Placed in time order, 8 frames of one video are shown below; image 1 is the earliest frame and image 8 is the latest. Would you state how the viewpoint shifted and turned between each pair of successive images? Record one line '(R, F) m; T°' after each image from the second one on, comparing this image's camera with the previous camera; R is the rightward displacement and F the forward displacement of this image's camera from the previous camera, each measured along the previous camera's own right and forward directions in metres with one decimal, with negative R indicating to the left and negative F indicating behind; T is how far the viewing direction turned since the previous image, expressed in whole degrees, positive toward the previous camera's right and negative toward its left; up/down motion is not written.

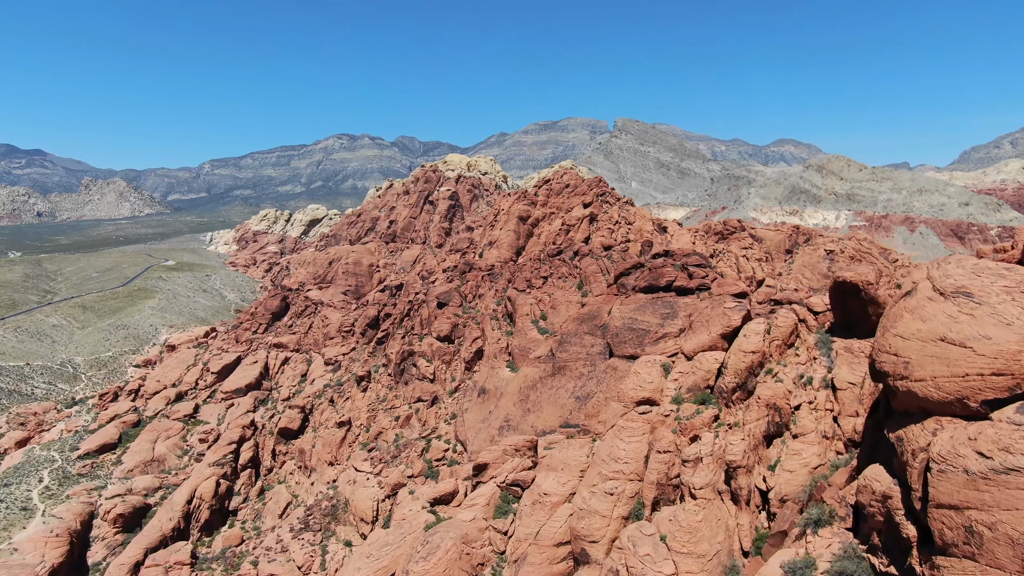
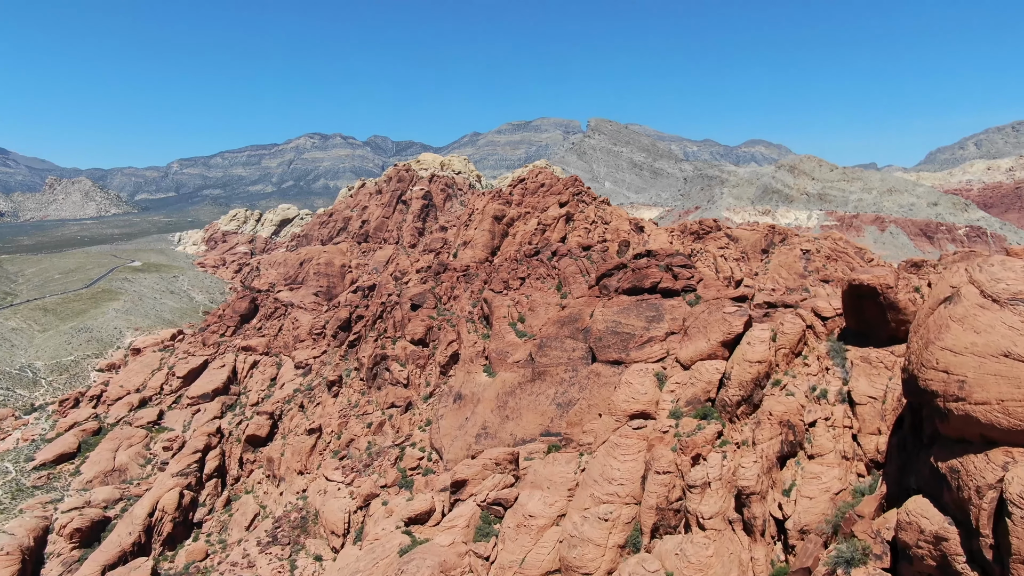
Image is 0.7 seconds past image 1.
(-0.2, +1.4) m; +3°
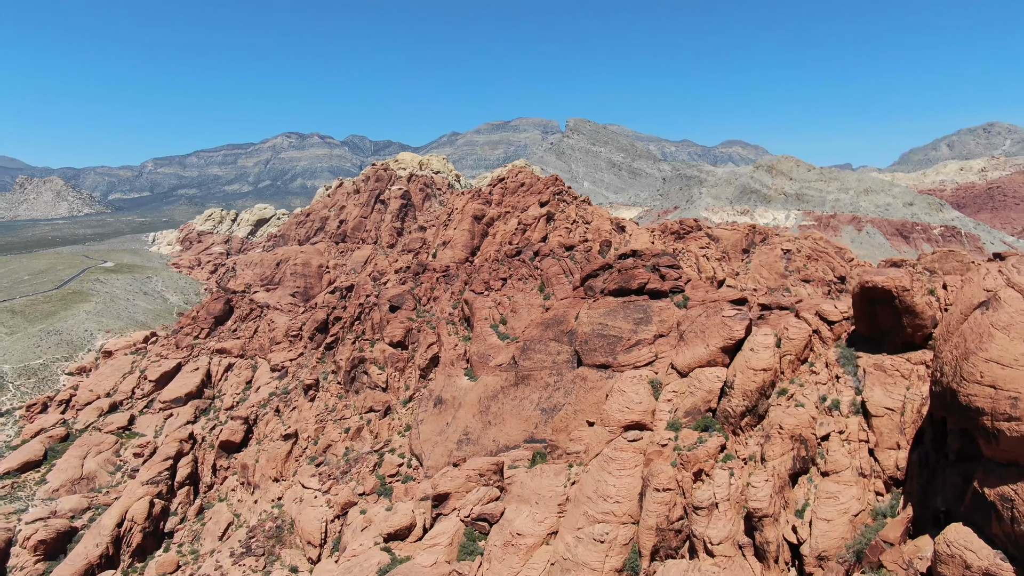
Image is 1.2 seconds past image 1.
(-0.2, +1.0) m; +2°
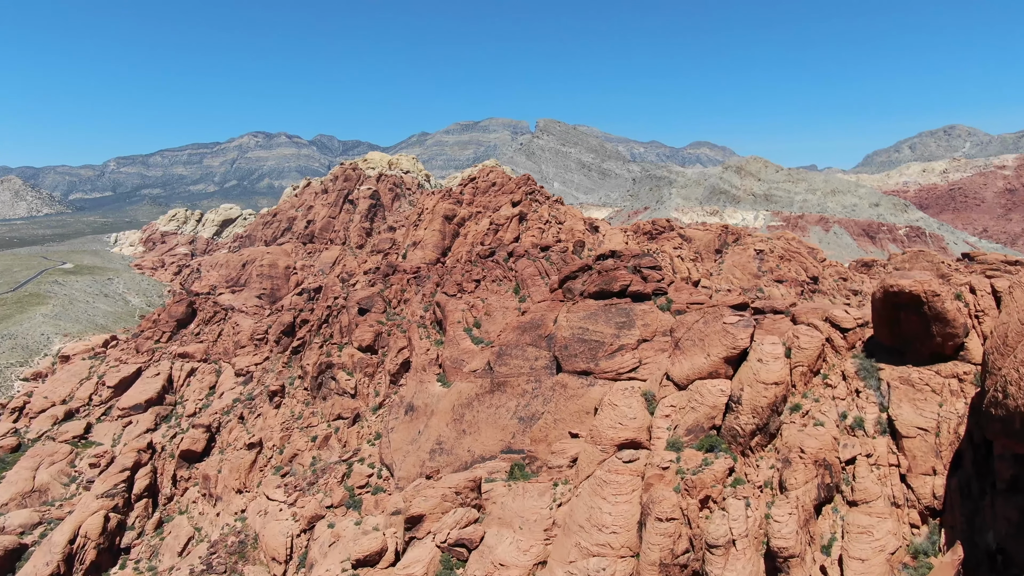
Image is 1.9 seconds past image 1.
(-0.2, +1.3) m; +3°
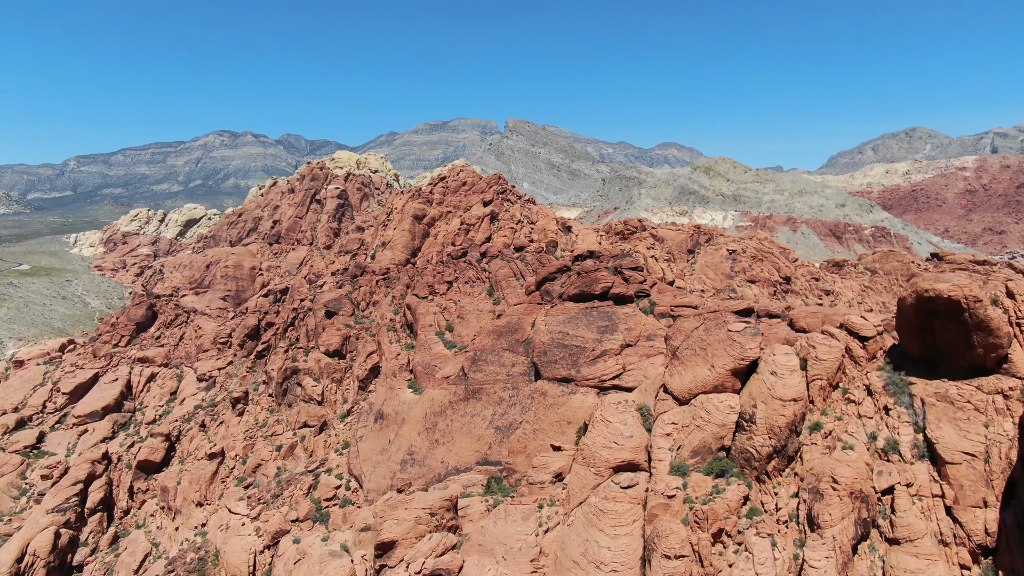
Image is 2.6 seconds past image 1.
(-0.2, +1.3) m; +3°
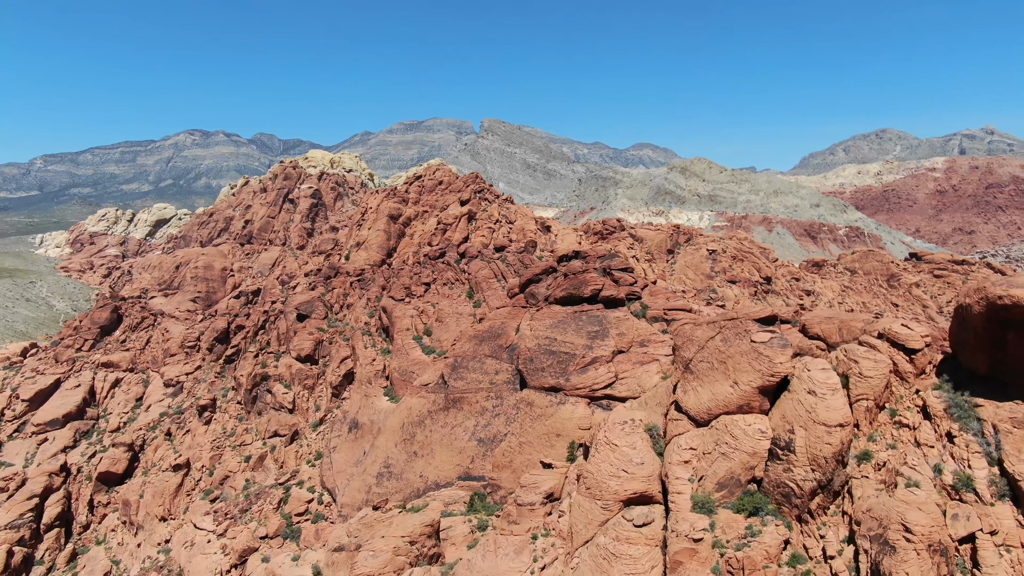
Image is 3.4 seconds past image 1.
(-0.3, +1.5) m; +3°
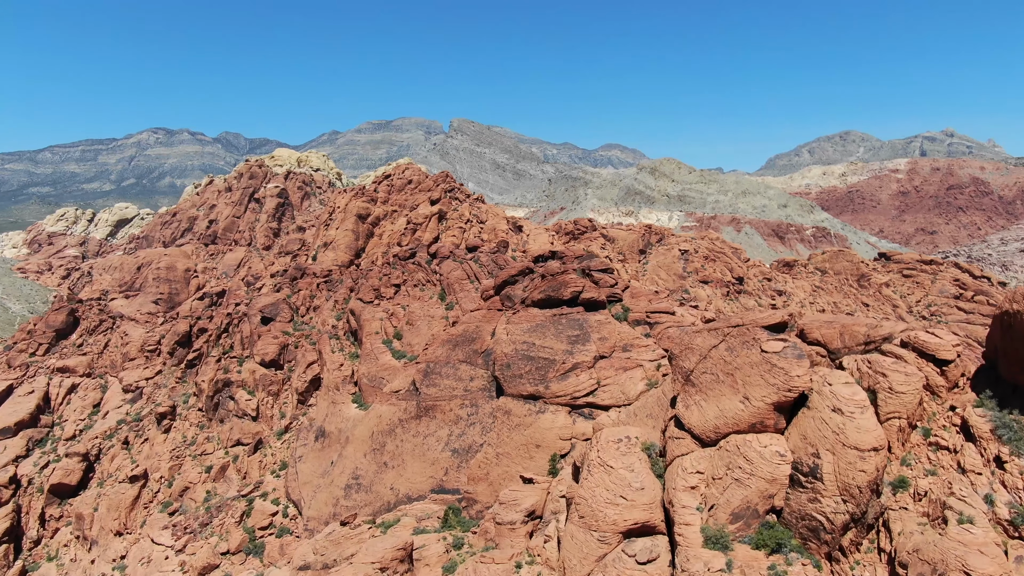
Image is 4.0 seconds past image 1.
(-0.2, +1.2) m; +3°
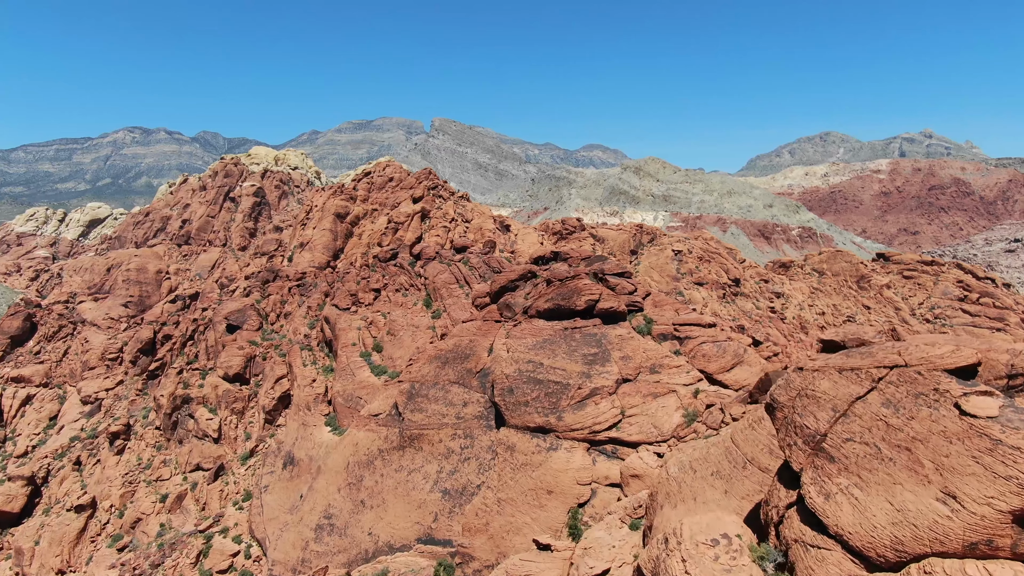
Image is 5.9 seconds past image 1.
(-0.7, +3.4) m; +2°
